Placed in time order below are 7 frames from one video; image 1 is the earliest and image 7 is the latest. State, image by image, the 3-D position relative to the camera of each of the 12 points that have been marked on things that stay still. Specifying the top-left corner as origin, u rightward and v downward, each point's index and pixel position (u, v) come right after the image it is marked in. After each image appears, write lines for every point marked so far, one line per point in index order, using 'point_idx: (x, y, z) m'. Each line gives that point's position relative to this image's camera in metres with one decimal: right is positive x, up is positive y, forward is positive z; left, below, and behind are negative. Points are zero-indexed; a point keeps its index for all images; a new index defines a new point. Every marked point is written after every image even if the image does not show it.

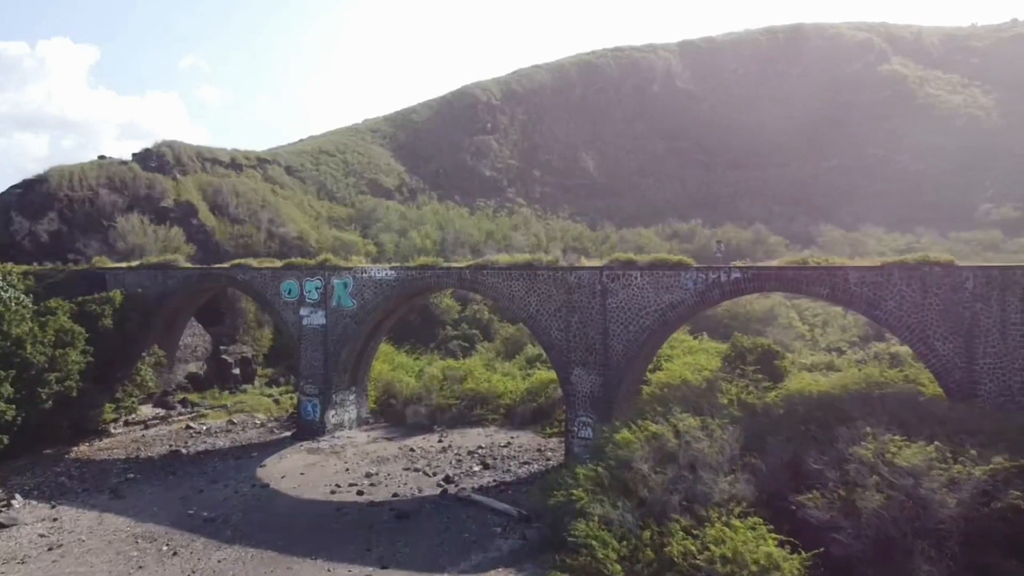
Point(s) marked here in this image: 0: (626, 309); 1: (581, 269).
0: (+2.7, -0.5, +17.5) m
1: (+1.7, +0.5, +18.0) m
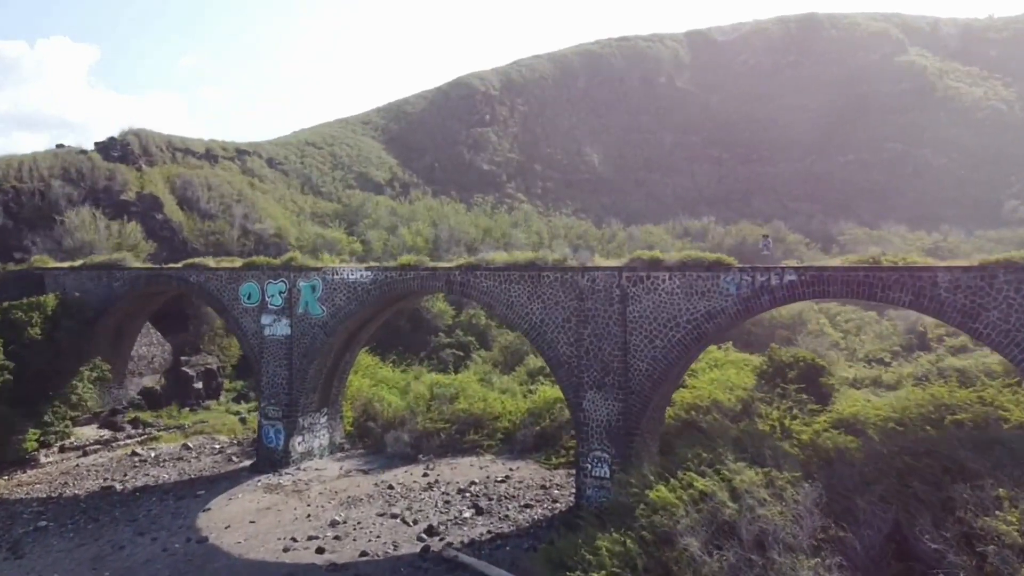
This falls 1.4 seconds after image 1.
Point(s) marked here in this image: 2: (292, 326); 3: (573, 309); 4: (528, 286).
0: (+2.7, -0.6, +14.2) m
1: (+1.7, +0.4, +14.7) m
2: (-5.5, -0.9, +18.0) m
3: (+1.2, -0.4, +14.9) m
4: (+0.3, 0.0, +15.4) m
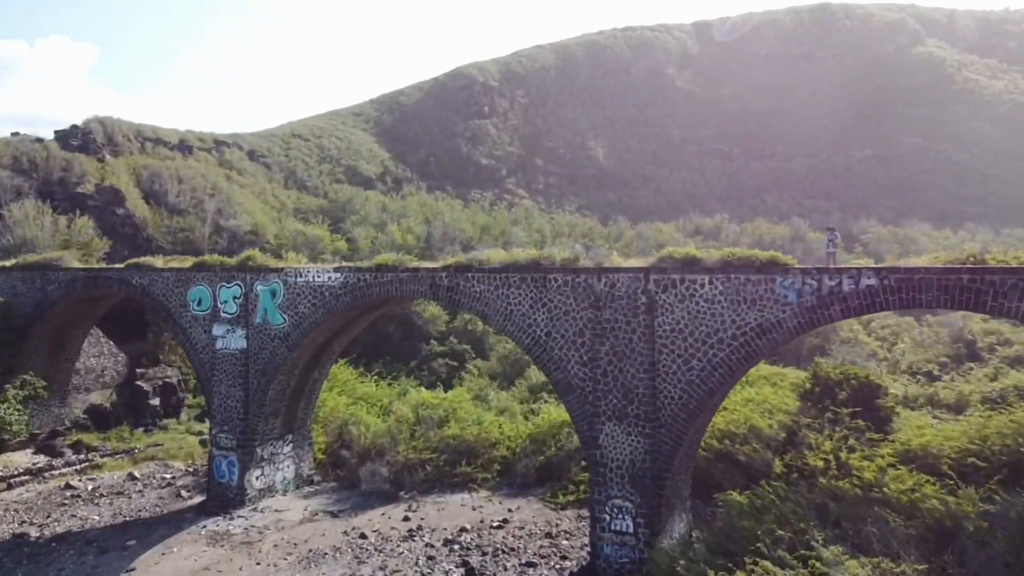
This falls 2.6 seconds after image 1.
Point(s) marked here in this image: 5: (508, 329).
0: (+2.7, -0.7, +11.3) m
1: (+1.7, +0.3, +11.7) m
2: (-5.5, -1.0, +15.1) m
3: (+1.2, -0.5, +12.0) m
4: (+0.3, -0.1, +12.5) m
5: (-0.1, -0.7, +12.7) m
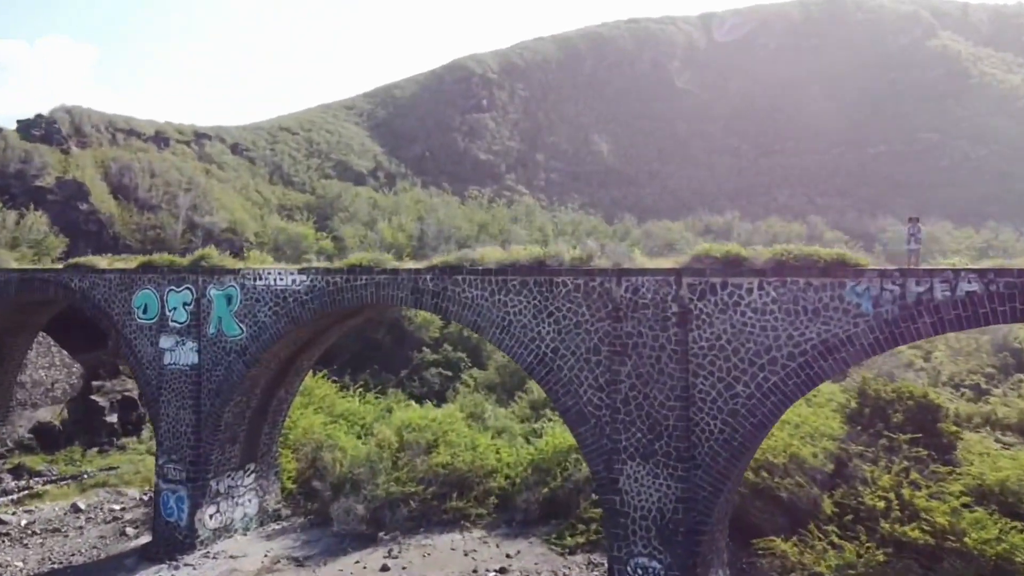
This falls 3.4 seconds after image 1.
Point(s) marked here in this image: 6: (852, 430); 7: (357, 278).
0: (+2.7, -0.8, +9.0) m
1: (+1.6, +0.2, +9.5) m
2: (-5.5, -1.1, +12.8) m
3: (+1.2, -0.6, +9.7) m
4: (+0.3, -0.2, +10.2) m
5: (-0.1, -0.8, +10.4) m
6: (+6.4, -2.7, +13.7) m
7: (-2.5, +0.1, +11.5) m
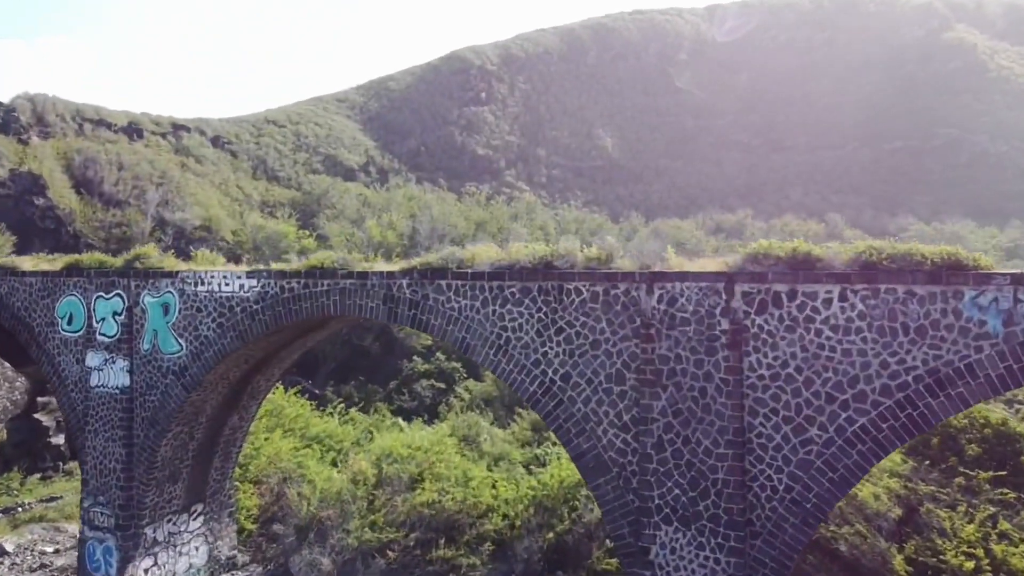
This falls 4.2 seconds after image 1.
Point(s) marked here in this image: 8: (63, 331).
0: (+2.7, -0.9, +6.7) m
1: (+1.6, +0.1, +7.2) m
2: (-5.5, -1.2, +10.6) m
3: (+1.2, -0.7, +7.5) m
4: (+0.3, -0.3, +8.0) m
5: (-0.1, -0.9, +8.1) m
6: (+6.4, -2.8, +11.4) m
7: (-2.5, 0.0, +9.3) m
8: (-6.9, -0.7, +11.2) m
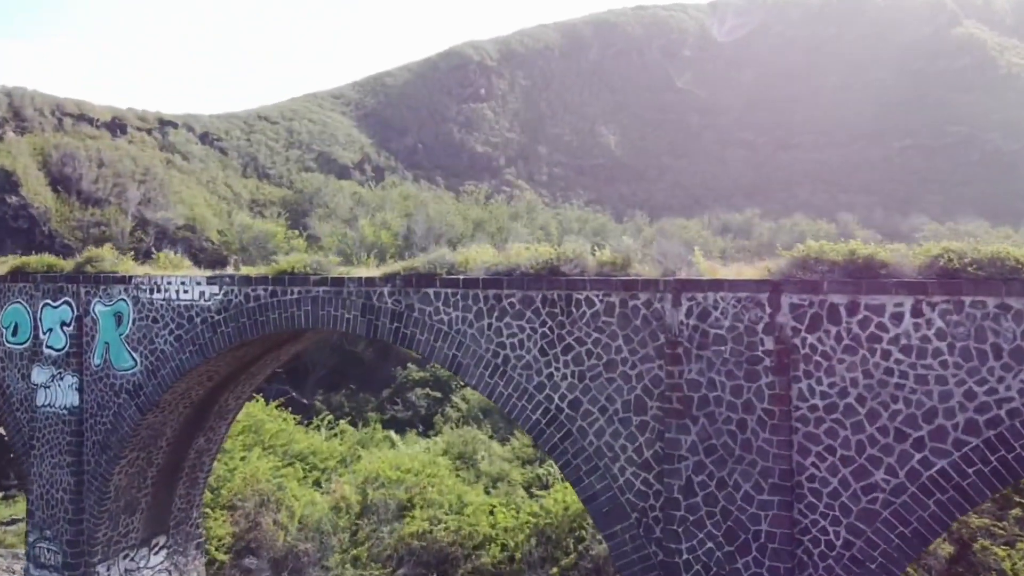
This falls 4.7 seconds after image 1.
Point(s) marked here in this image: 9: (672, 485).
0: (+2.7, -1.0, +5.5) m
1: (+1.6, 0.0, +6.0) m
2: (-5.5, -1.3, +9.3) m
3: (+1.2, -0.8, +6.3) m
4: (+0.2, -0.4, +6.8) m
5: (-0.1, -1.0, +6.9) m
6: (+6.4, -2.9, +10.2) m
7: (-2.5, 0.0, +8.0) m
8: (-6.9, -0.8, +10.0) m
9: (+1.4, -1.6, +6.1) m
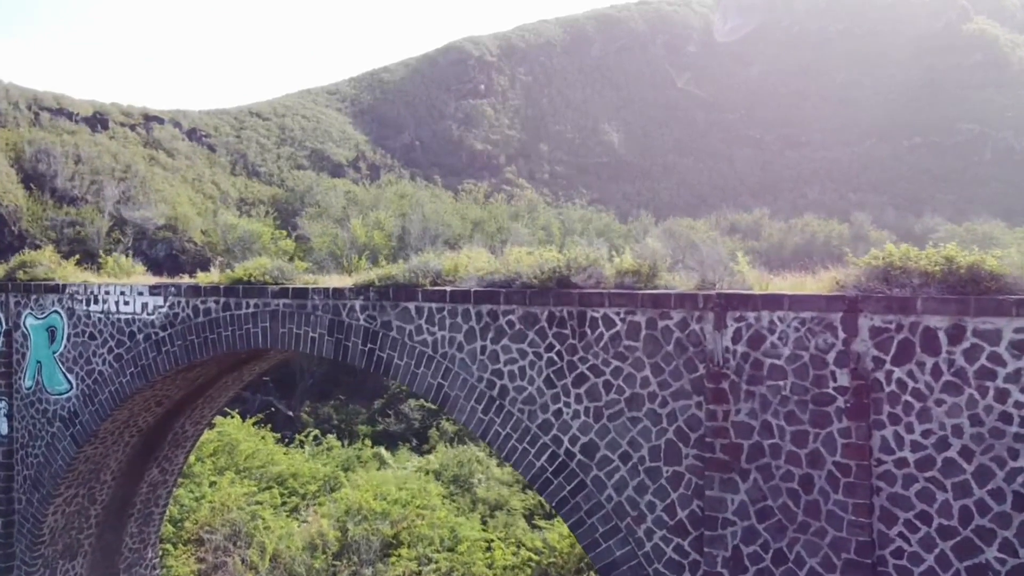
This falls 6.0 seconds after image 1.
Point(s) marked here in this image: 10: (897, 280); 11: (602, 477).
0: (+2.6, -1.1, +4.2) m
1: (+1.6, -0.1, +4.7) m
2: (-5.5, -1.4, +8.0) m
3: (+1.1, -0.9, +5.0) m
4: (+0.2, -0.5, +5.5) m
5: (-0.1, -1.1, +5.6) m
6: (+6.3, -3.0, +8.9) m
7: (-2.5, -0.2, +6.7) m
8: (-6.9, -0.9, +8.7) m
9: (+1.3, -1.8, +4.8) m
10: (+2.4, +0.1, +4.4) m
11: (+0.7, -1.3, +5.2) m
